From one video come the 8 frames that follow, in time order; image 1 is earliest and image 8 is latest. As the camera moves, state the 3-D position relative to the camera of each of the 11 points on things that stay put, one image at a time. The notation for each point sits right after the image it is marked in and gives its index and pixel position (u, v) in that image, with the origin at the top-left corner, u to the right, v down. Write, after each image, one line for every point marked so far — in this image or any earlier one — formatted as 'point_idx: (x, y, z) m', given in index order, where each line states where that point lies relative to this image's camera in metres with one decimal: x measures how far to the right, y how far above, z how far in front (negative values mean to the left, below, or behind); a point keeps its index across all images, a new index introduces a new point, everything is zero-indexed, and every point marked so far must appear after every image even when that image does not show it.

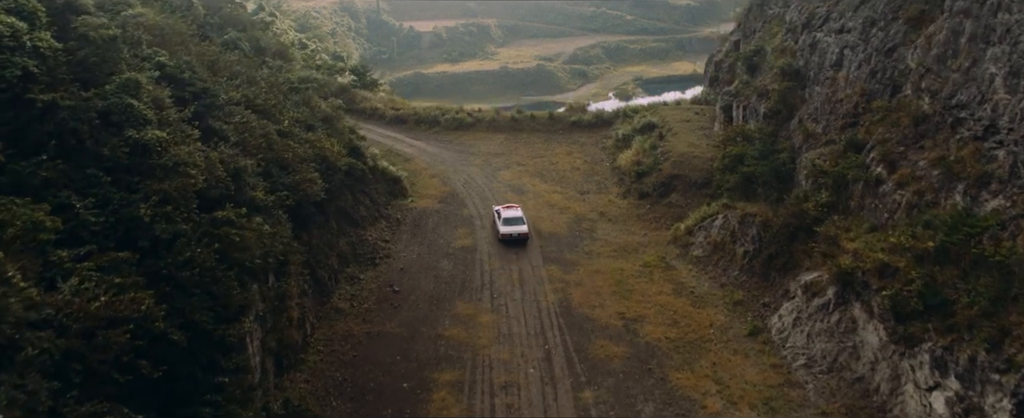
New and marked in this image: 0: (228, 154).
0: (-7.8, +1.5, +17.1) m
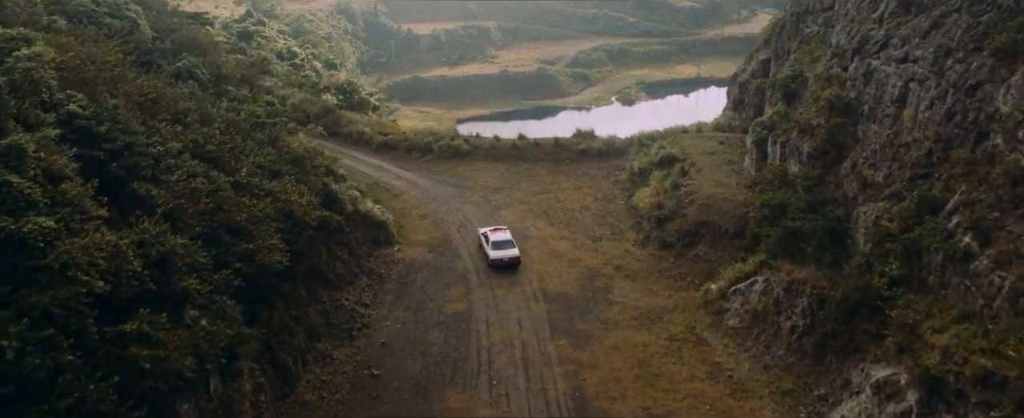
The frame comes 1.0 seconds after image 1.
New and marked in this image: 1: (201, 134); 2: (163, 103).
0: (-7.7, -0.5, +13.4) m
1: (-9.3, +2.2, +18.7) m
2: (-10.2, +3.1, +18.3) m
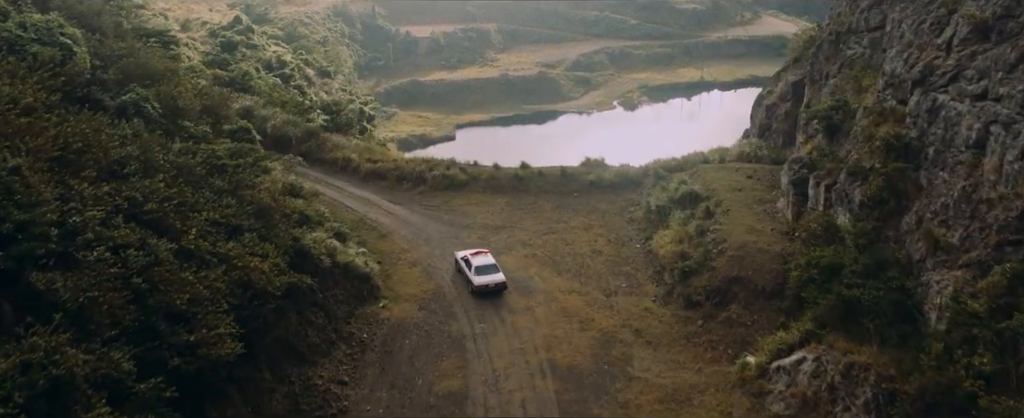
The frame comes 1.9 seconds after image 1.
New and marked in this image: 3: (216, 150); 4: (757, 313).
0: (-7.7, -2.2, +10.2) m
1: (-9.2, +0.5, +15.5) m
2: (-10.1, +1.4, +15.1) m
3: (-9.7, +1.8, +20.3) m
4: (+7.6, -3.2, +19.5) m
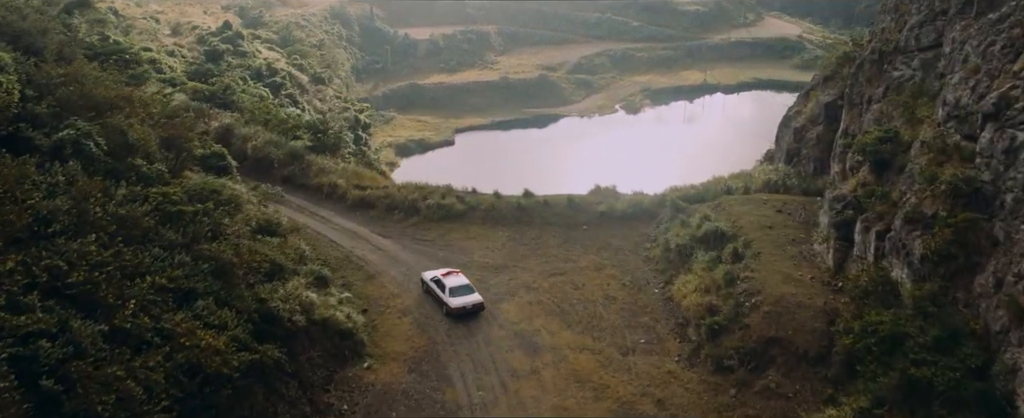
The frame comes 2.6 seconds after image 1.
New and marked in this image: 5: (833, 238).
0: (-7.6, -3.6, +7.5) m
1: (-9.1, -0.9, +12.8) m
2: (-10.0, 0.0, +12.4) m
3: (-9.6, +0.4, +17.6) m
4: (+7.7, -4.6, +16.8) m
5: (+10.0, -0.9, +19.5) m
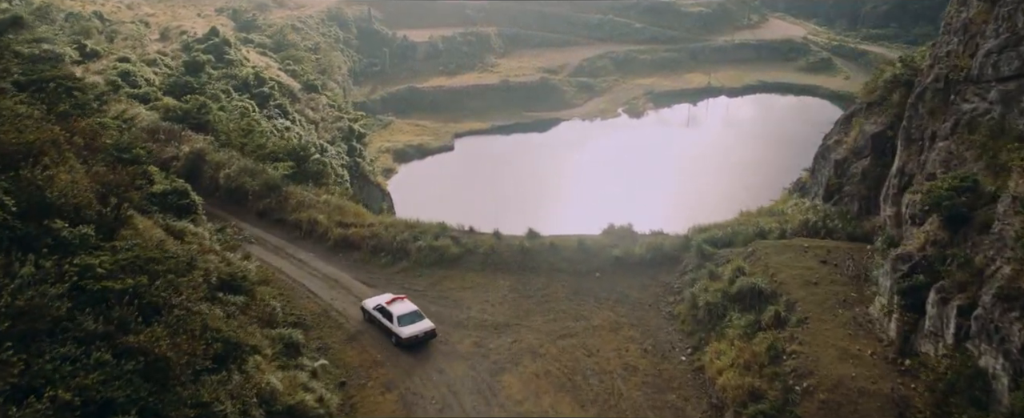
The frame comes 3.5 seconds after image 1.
0: (-7.5, -5.3, +4.4) m
1: (-9.0, -2.6, +9.7) m
2: (-10.0, -1.7, +9.3) m
3: (-9.5, -1.3, +14.5) m
4: (+7.8, -6.3, +13.7) m
5: (+10.1, -2.5, +16.3) m
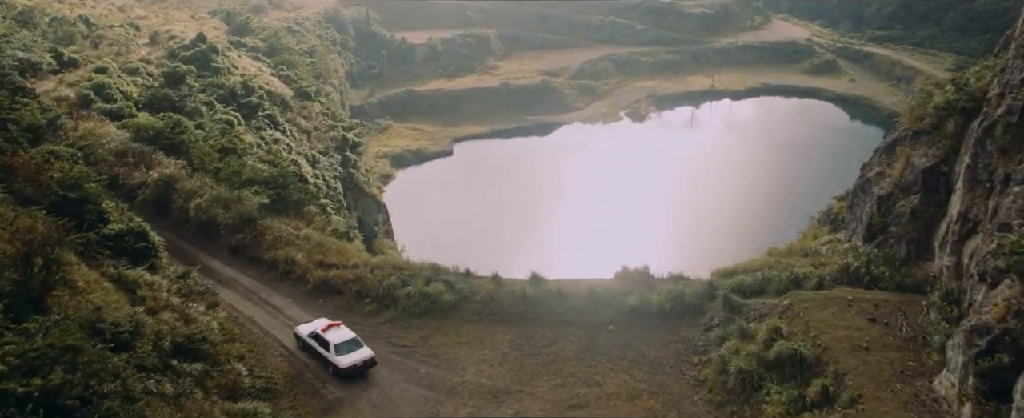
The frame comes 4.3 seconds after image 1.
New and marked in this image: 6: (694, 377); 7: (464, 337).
0: (-7.5, -6.7, +1.8) m
1: (-9.0, -4.0, +7.0) m
2: (-9.9, -3.1, +6.6) m
3: (-9.5, -2.6, +11.8) m
4: (+7.8, -7.6, +11.0) m
5: (+10.1, -3.9, +13.7) m
6: (+5.2, -4.8, +17.9) m
7: (-1.5, -4.0, +19.7) m
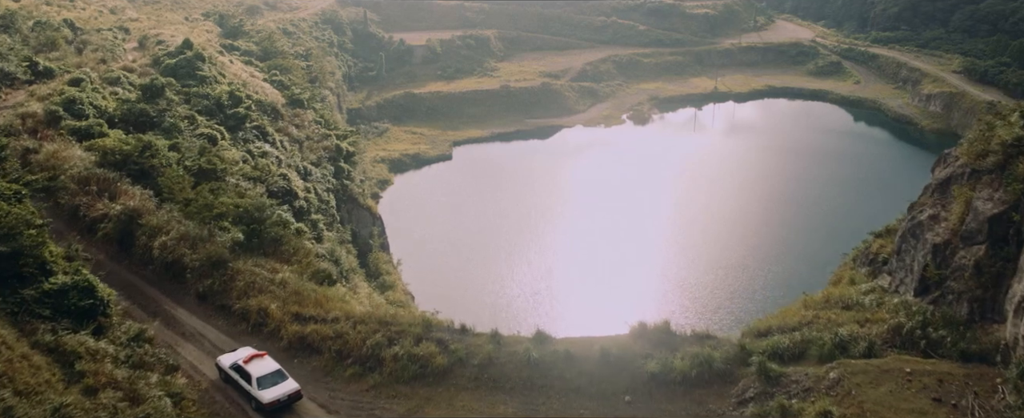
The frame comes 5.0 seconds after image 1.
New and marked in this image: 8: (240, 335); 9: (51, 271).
0: (-7.4, -8.1, -0.8) m
1: (-9.0, -5.4, +4.4) m
2: (-9.9, -4.5, +4.0) m
3: (-9.5, -4.1, +9.2) m
4: (+7.9, -9.1, +8.4) m
5: (+10.2, -5.4, +11.1) m
6: (+5.3, -6.2, +15.3) m
7: (-1.5, -5.4, +17.1) m
8: (-8.5, -4.0, +19.9) m
9: (-13.0, -1.8, +17.6) m
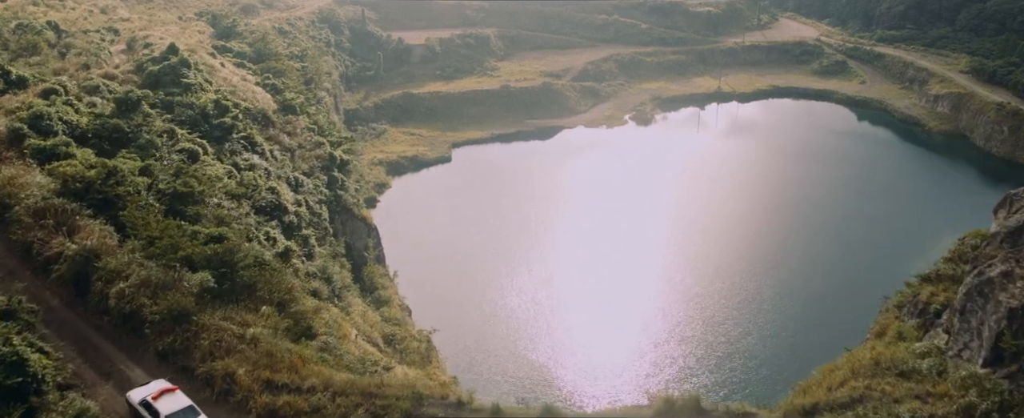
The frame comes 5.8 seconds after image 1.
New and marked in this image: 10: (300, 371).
0: (-7.3, -9.7, -3.4) m
1: (-8.8, -6.9, +1.8) m
2: (-9.8, -6.0, +1.4) m
3: (-9.3, -5.6, +6.6) m
4: (+8.0, -10.6, +5.9) m
5: (+10.3, -6.8, +8.5) m
6: (+5.4, -7.6, +12.7) m
7: (-1.4, -6.9, +14.5) m
8: (-8.4, -5.4, +17.3) m
9: (-12.9, -3.2, +15.0) m
10: (-6.2, -4.5, +18.1) m
